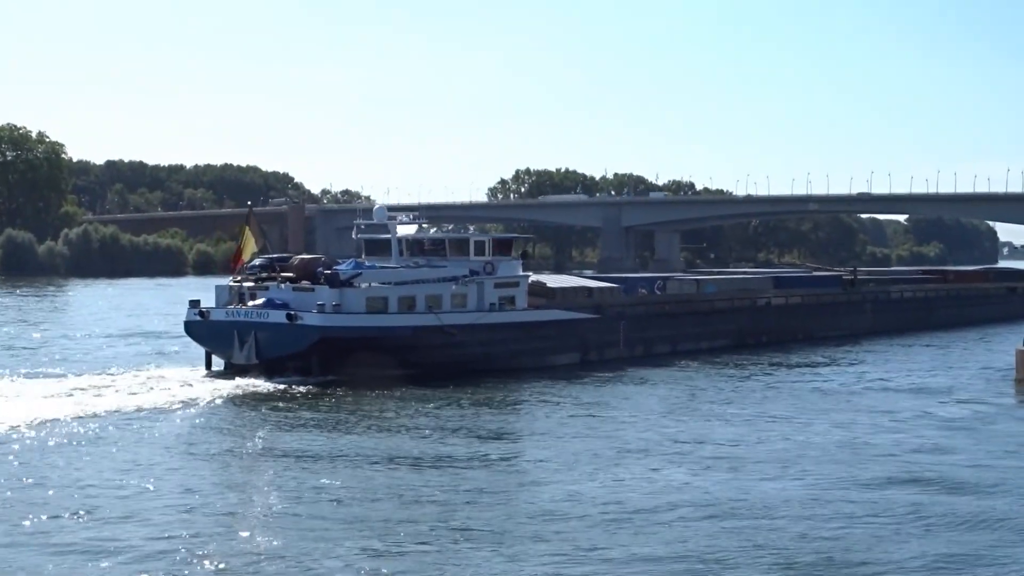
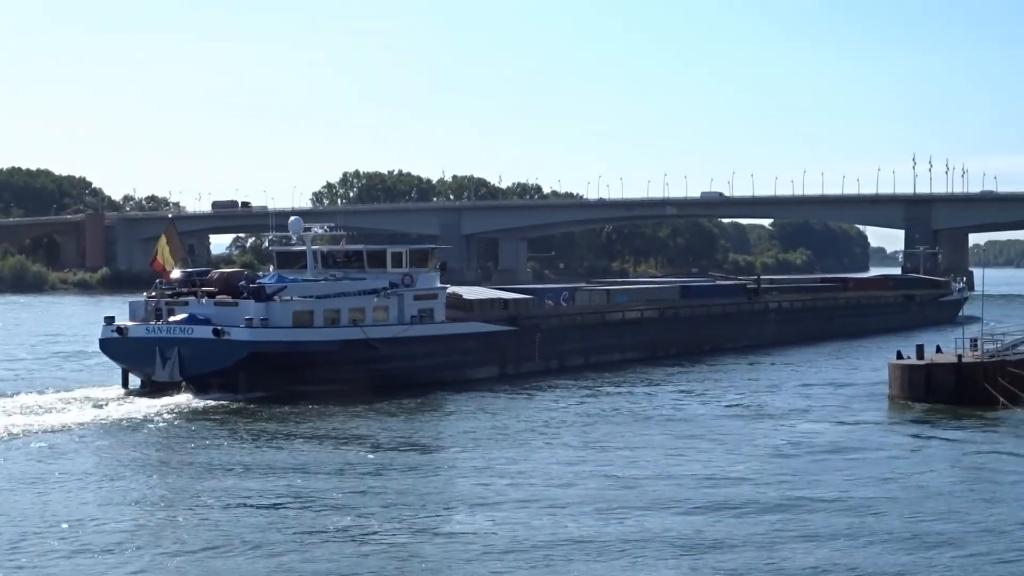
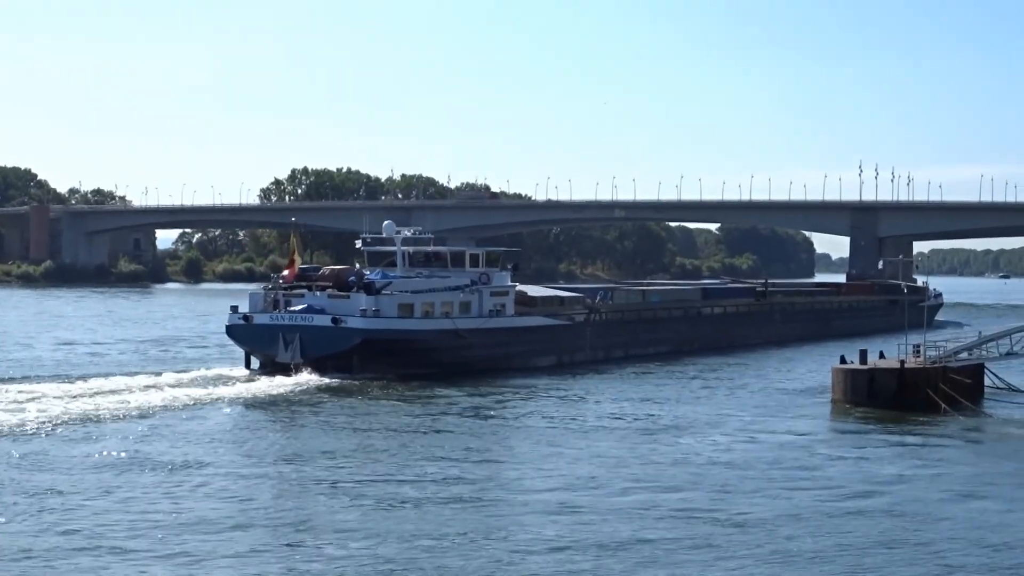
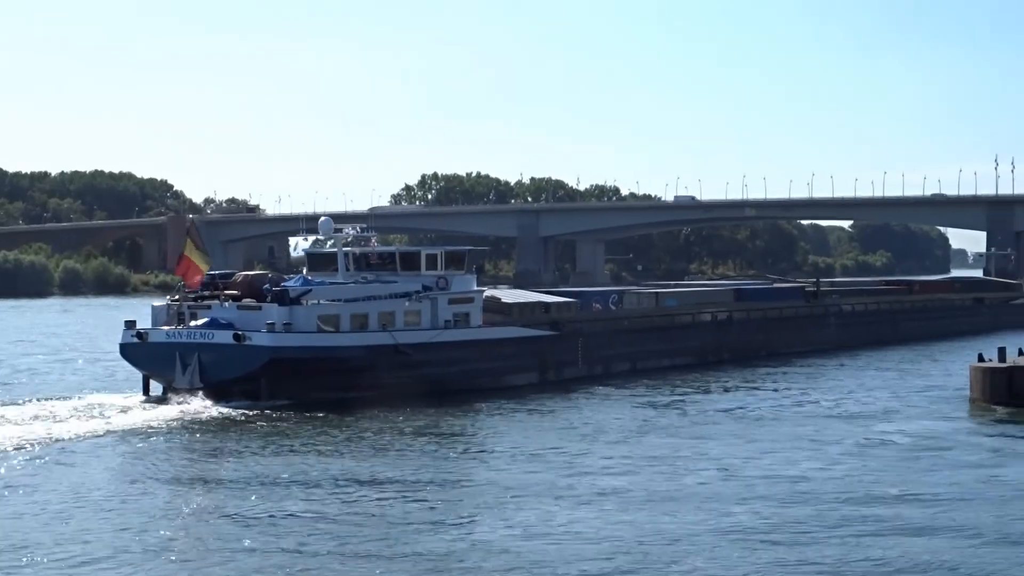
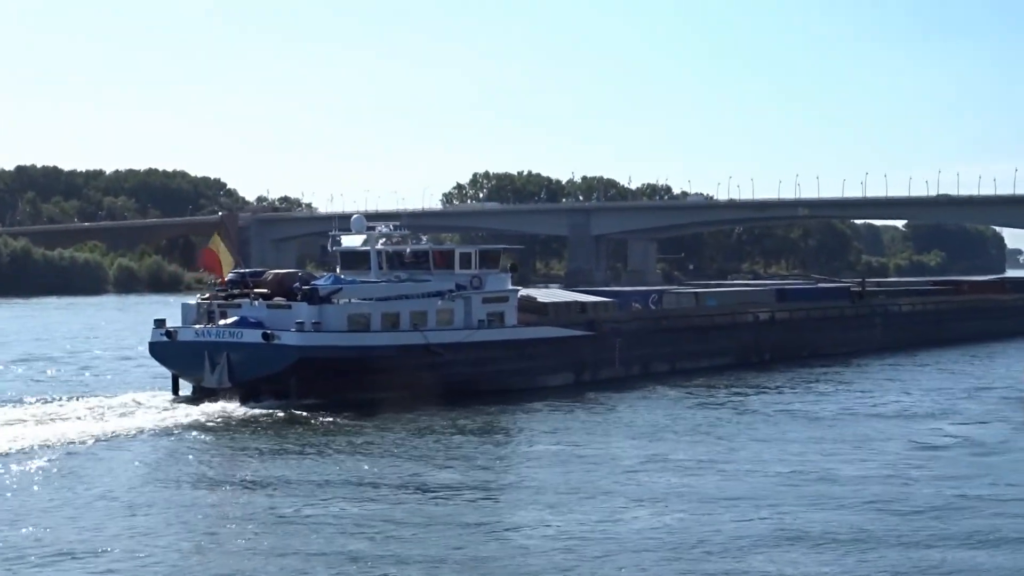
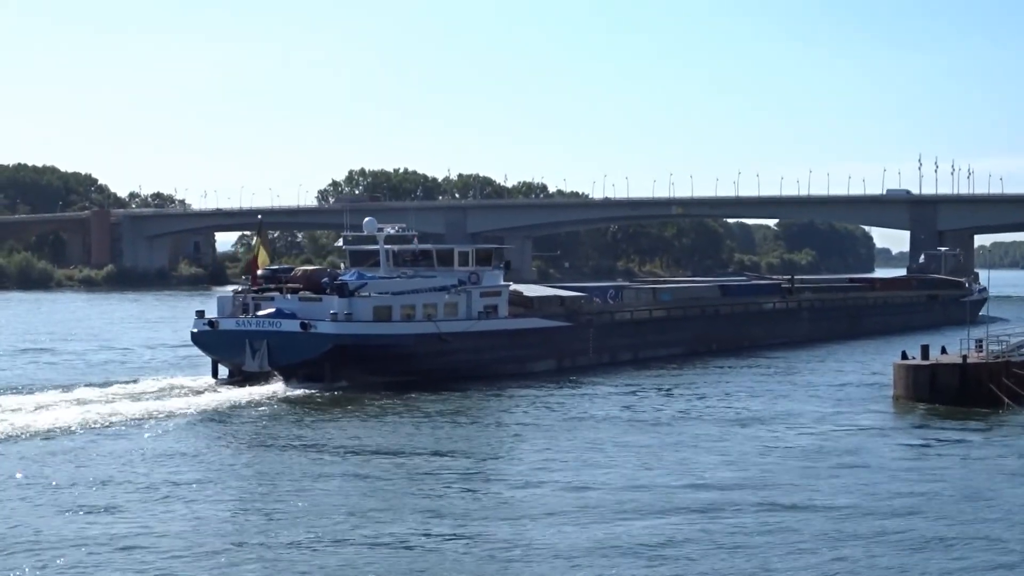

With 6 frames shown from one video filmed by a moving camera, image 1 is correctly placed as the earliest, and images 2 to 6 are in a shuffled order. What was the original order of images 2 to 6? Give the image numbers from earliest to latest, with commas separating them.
5, 4, 2, 6, 3
